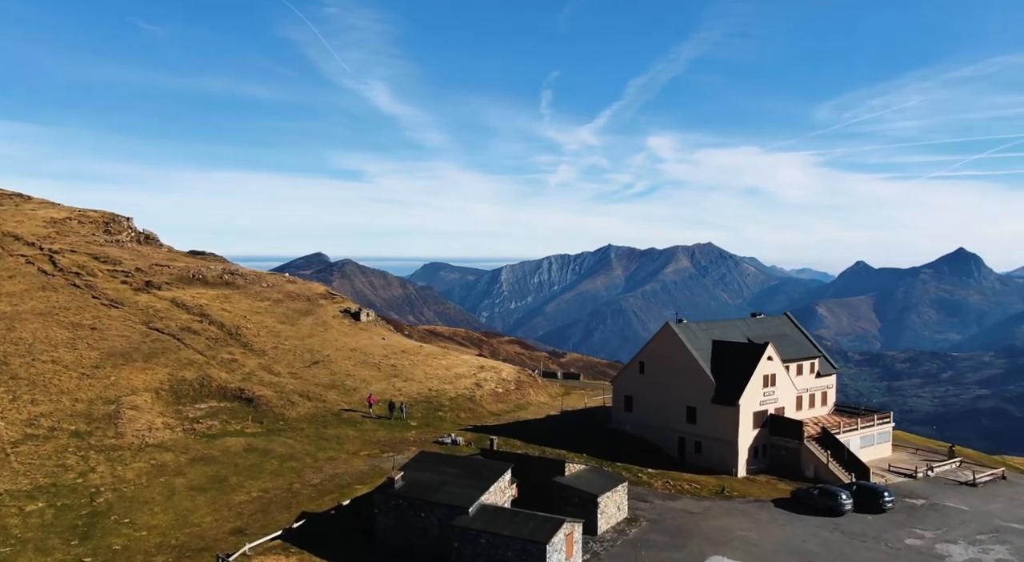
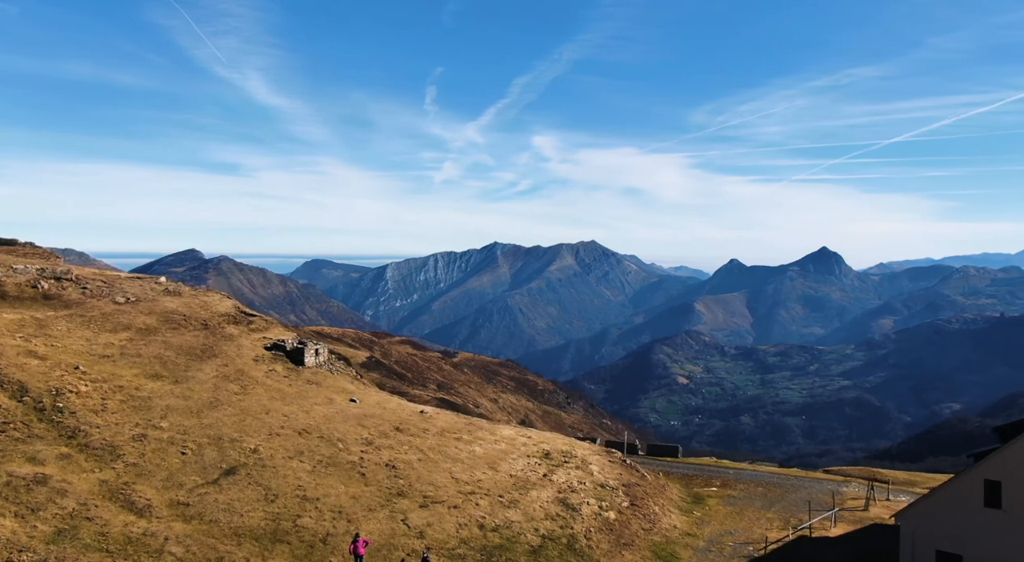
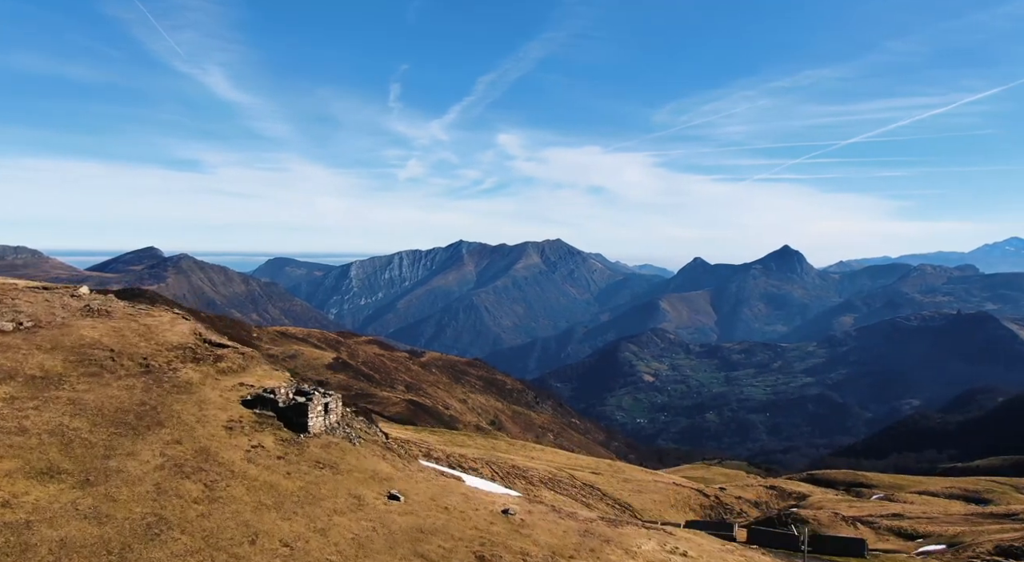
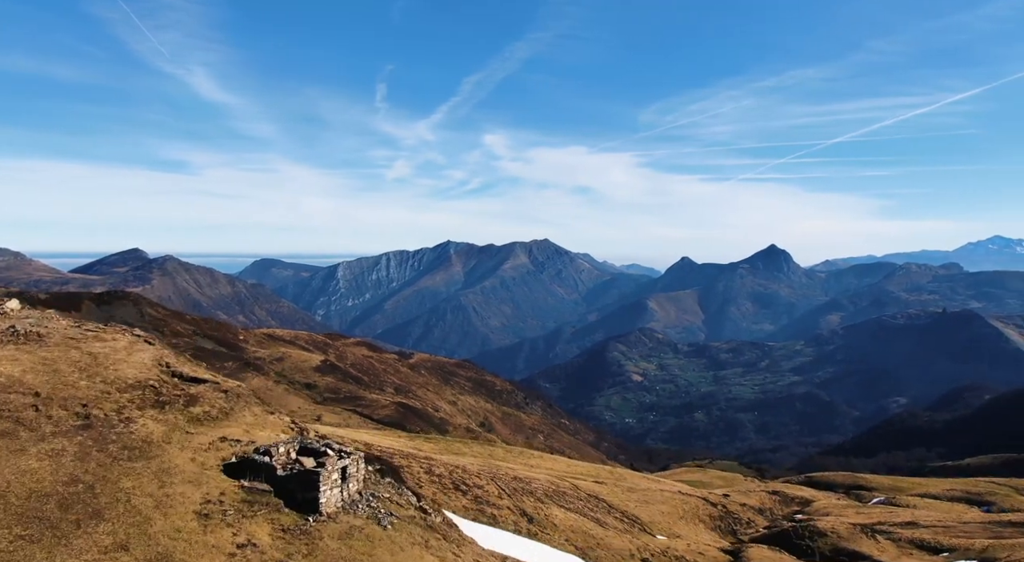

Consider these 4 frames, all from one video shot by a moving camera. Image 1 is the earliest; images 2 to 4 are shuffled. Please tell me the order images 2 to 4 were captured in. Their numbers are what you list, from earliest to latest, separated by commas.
2, 3, 4
